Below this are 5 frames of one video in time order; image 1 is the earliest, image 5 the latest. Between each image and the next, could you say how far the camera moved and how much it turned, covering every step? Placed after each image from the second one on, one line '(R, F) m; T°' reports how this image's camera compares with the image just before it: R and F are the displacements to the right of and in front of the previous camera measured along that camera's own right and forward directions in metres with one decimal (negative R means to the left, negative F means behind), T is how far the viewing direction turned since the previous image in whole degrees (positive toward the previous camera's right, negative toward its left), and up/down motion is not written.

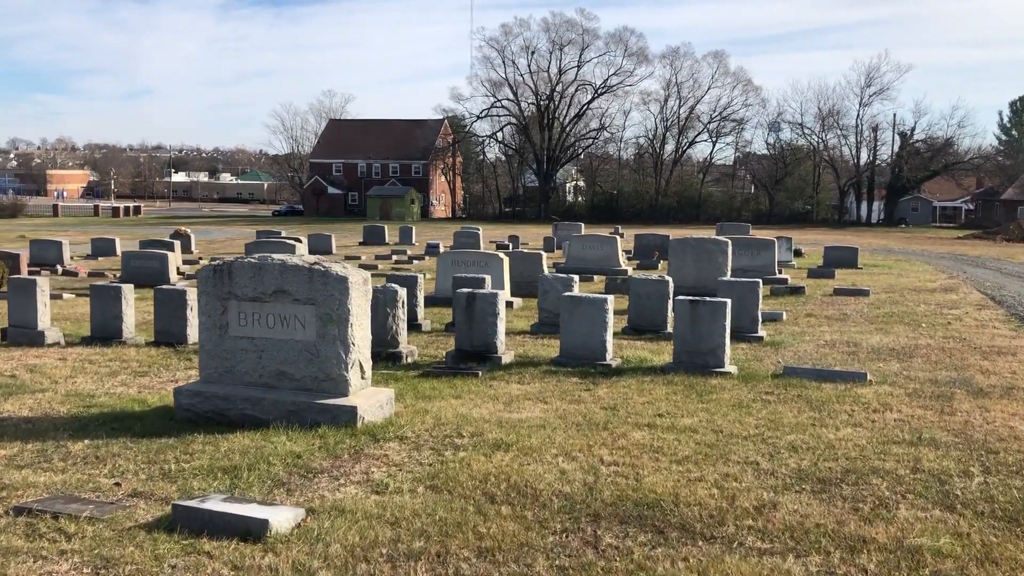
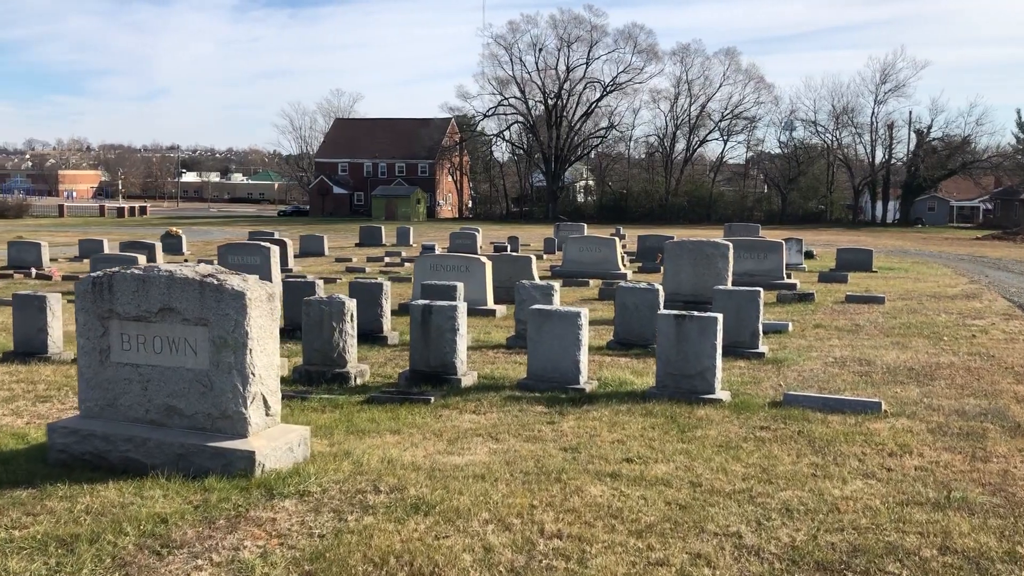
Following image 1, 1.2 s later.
(+0.5, +1.2) m; -1°
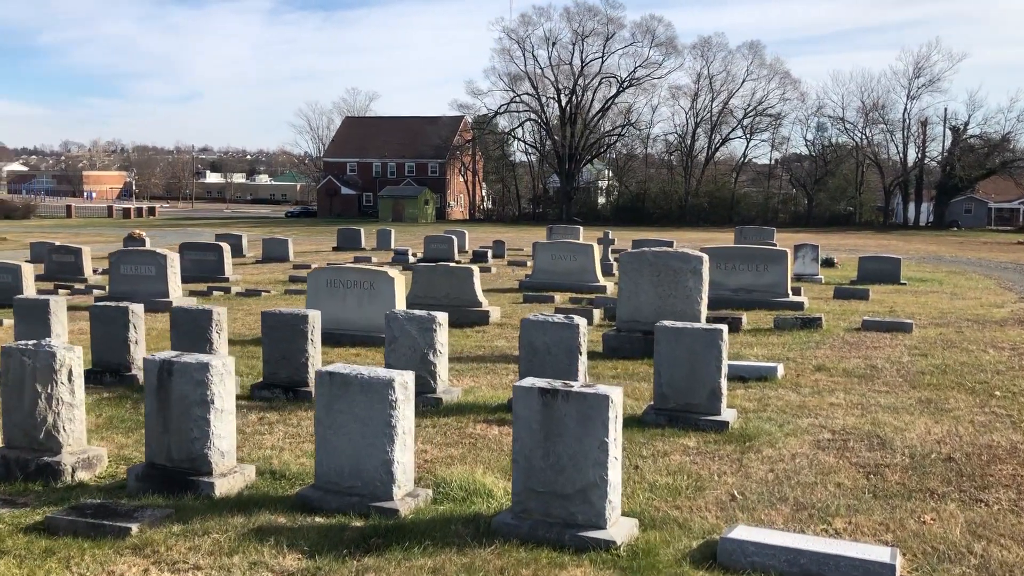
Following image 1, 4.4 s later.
(+1.3, +3.2) m; -2°
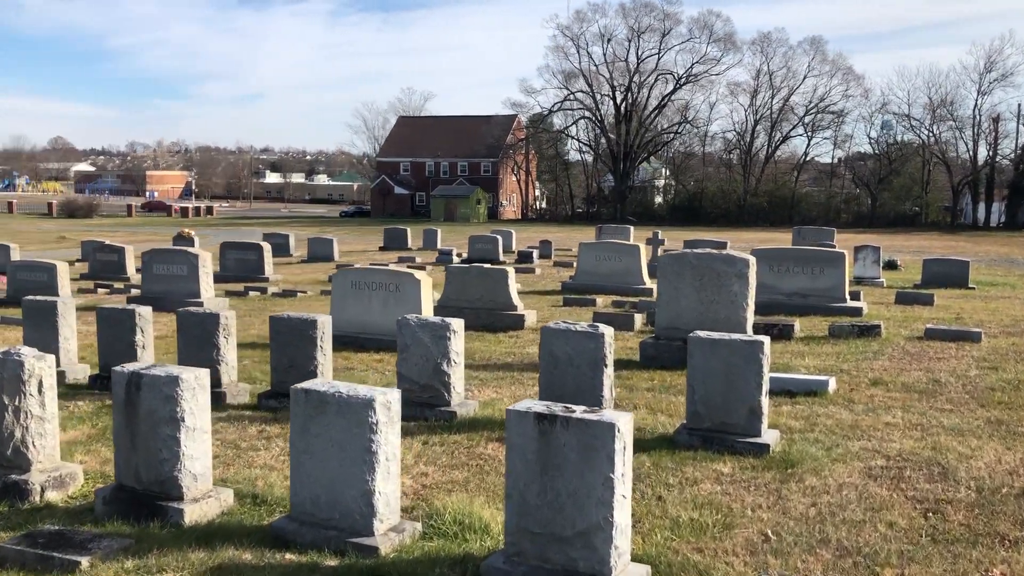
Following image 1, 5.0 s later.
(+0.3, +0.6) m; -3°
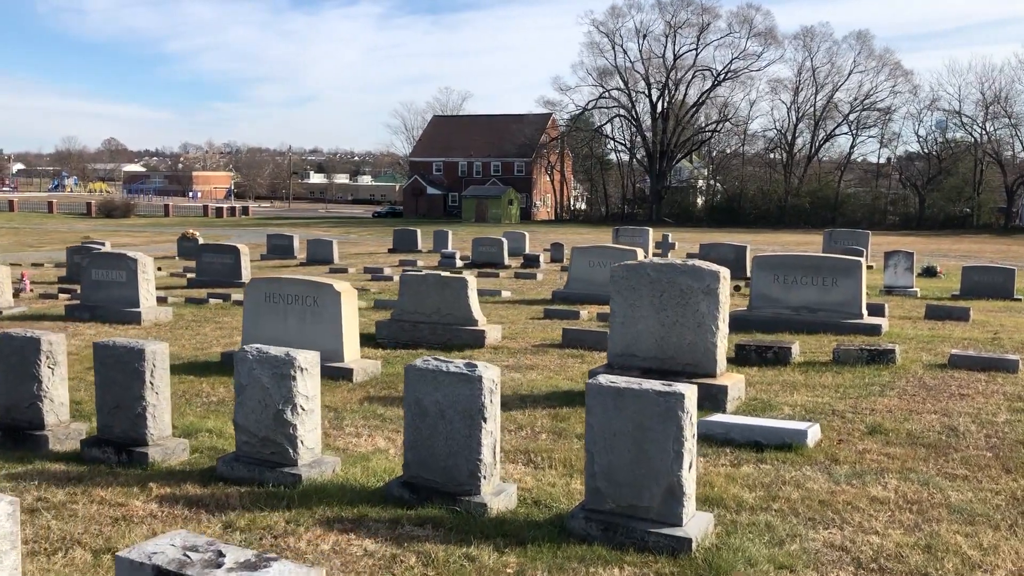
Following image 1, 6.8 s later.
(+1.1, +1.7) m; -3°
